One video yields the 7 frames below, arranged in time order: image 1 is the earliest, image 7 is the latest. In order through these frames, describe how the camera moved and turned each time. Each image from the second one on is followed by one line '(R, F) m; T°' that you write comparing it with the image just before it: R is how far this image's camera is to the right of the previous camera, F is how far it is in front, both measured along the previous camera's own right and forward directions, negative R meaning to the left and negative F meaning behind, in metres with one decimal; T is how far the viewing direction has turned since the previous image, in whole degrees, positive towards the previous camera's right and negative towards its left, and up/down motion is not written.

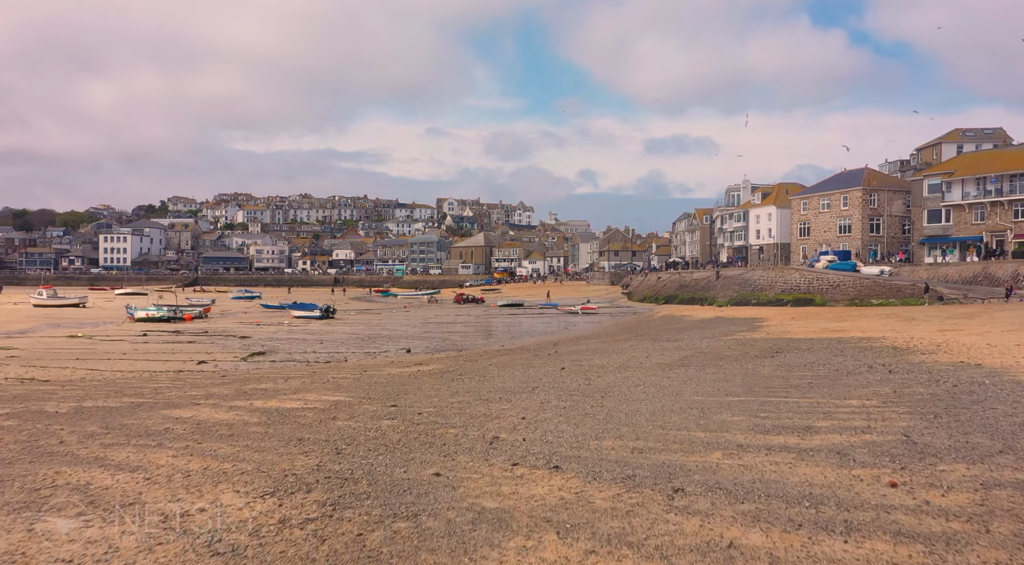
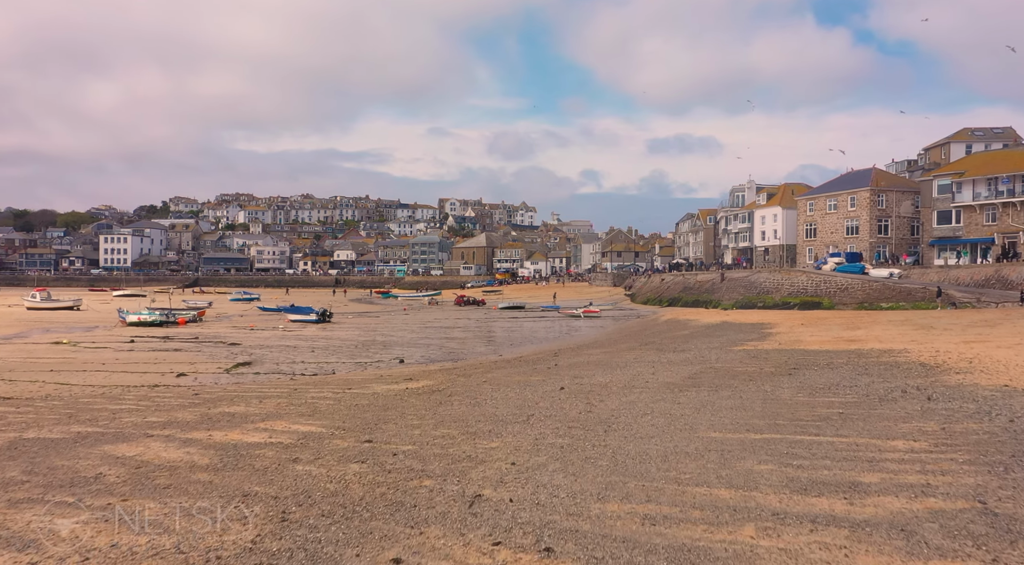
(+0.1, +0.8) m; 0°
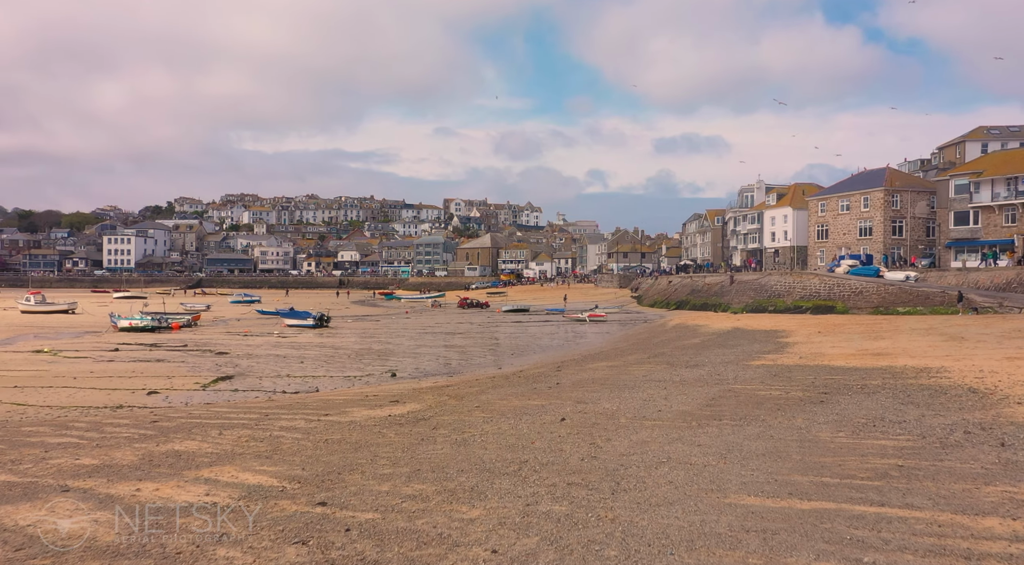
(+0.1, +1.1) m; 0°
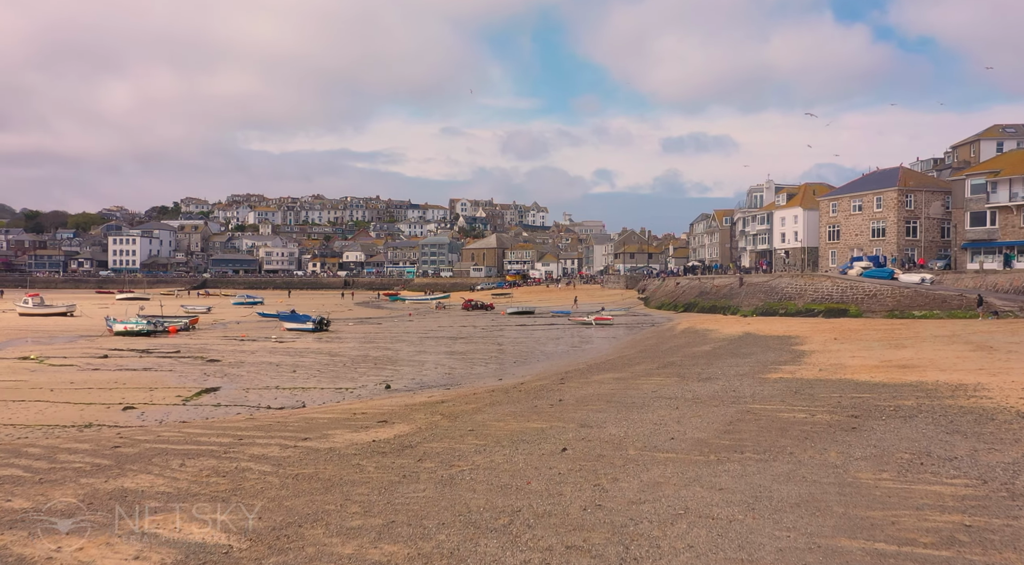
(+0.1, +0.9) m; 0°
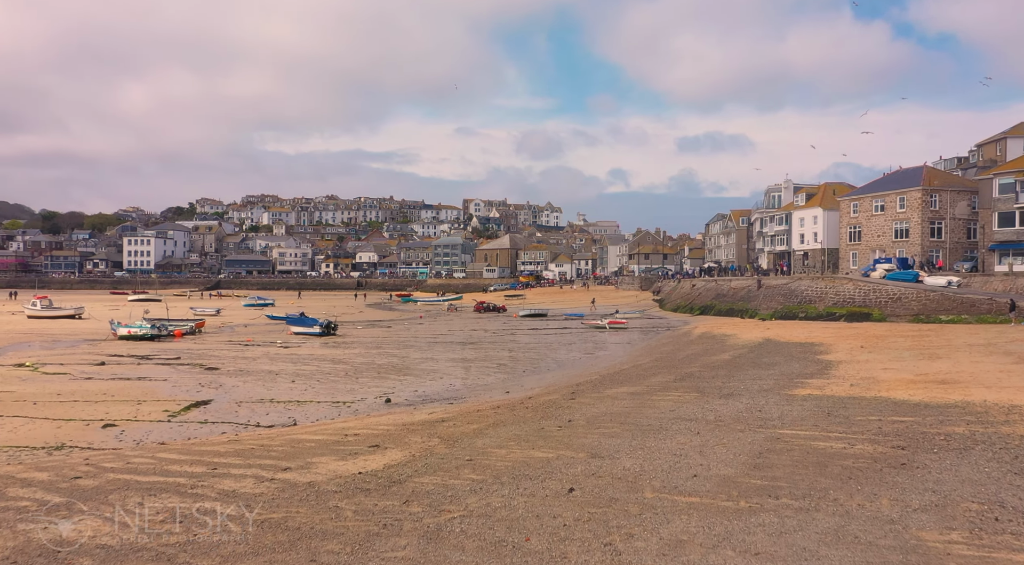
(+0.1, +0.9) m; -1°
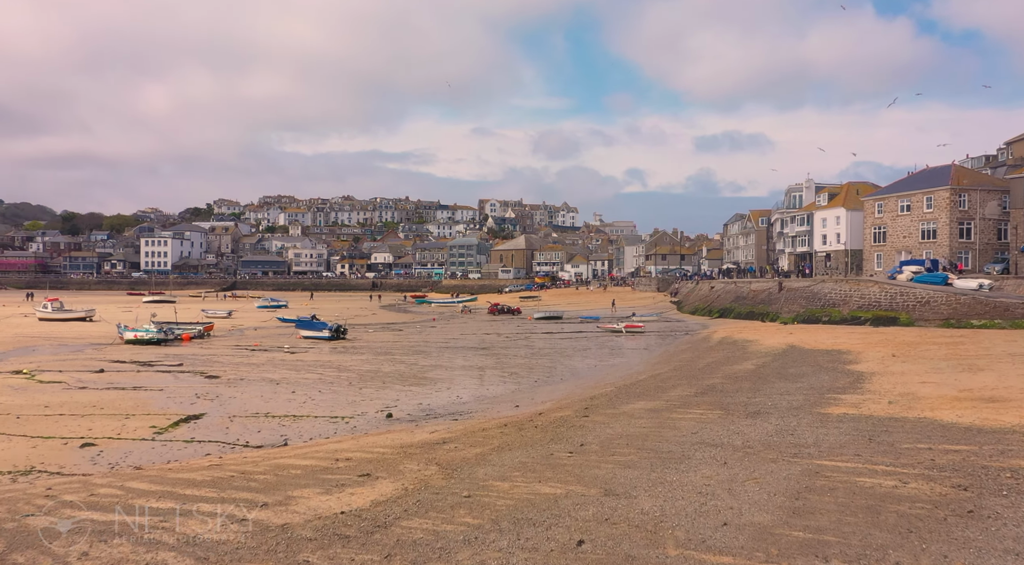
(+0.1, +0.9) m; -1°
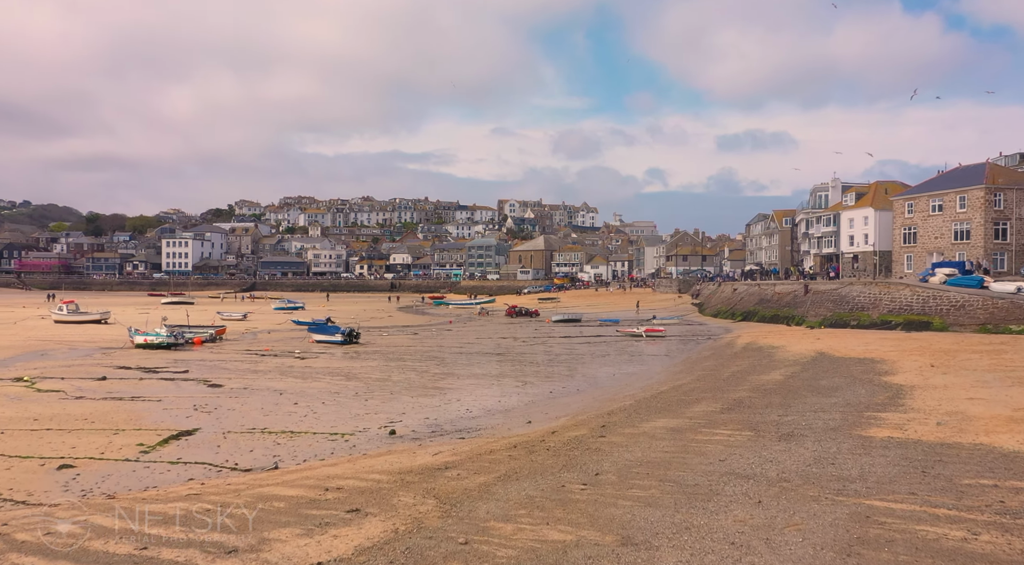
(+0.1, +0.9) m; -2°
